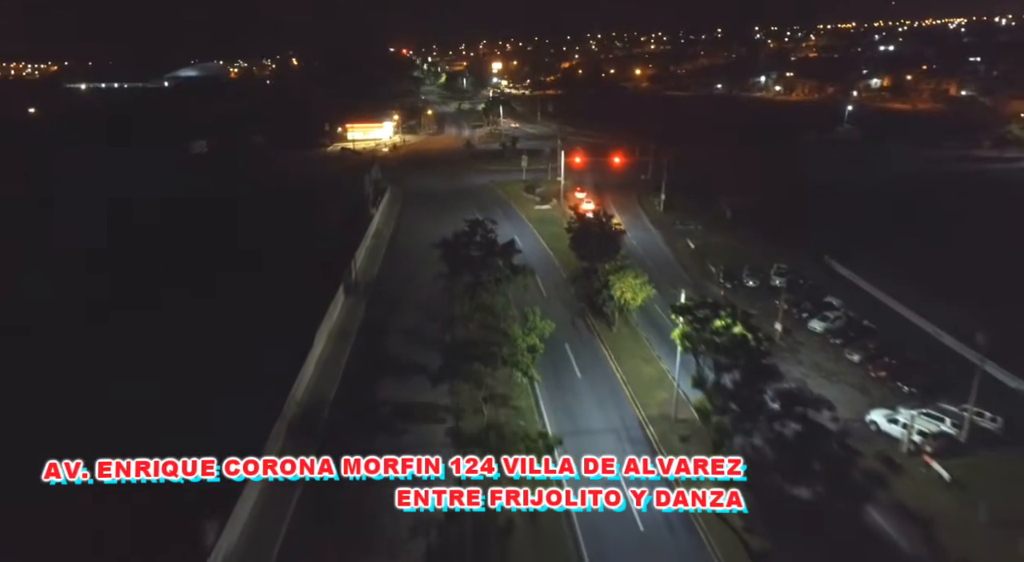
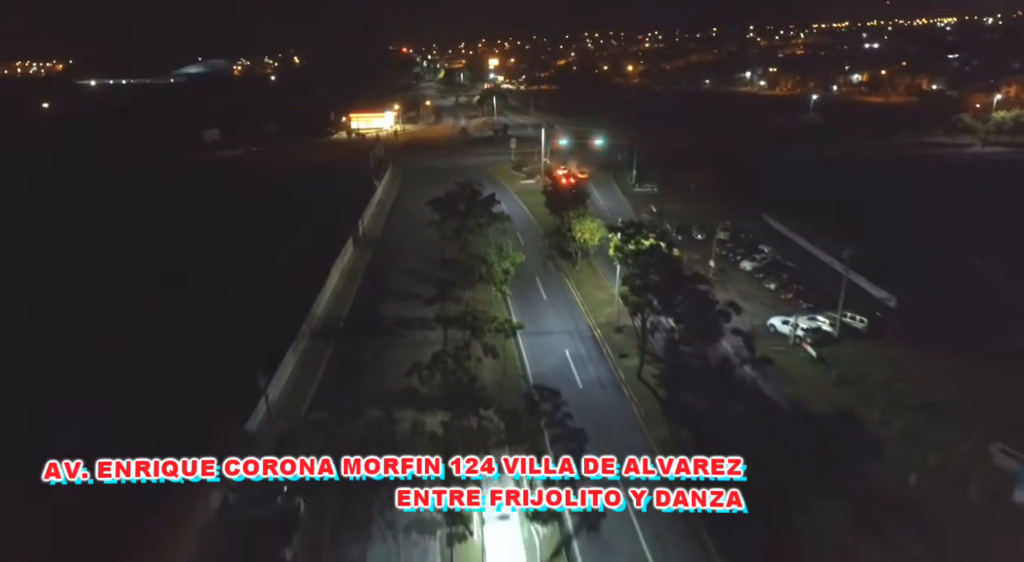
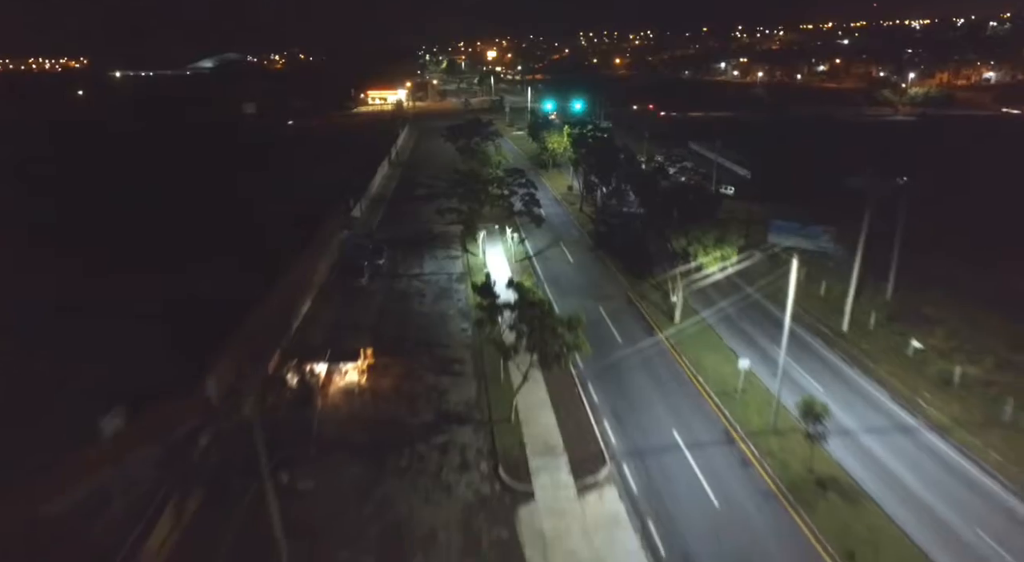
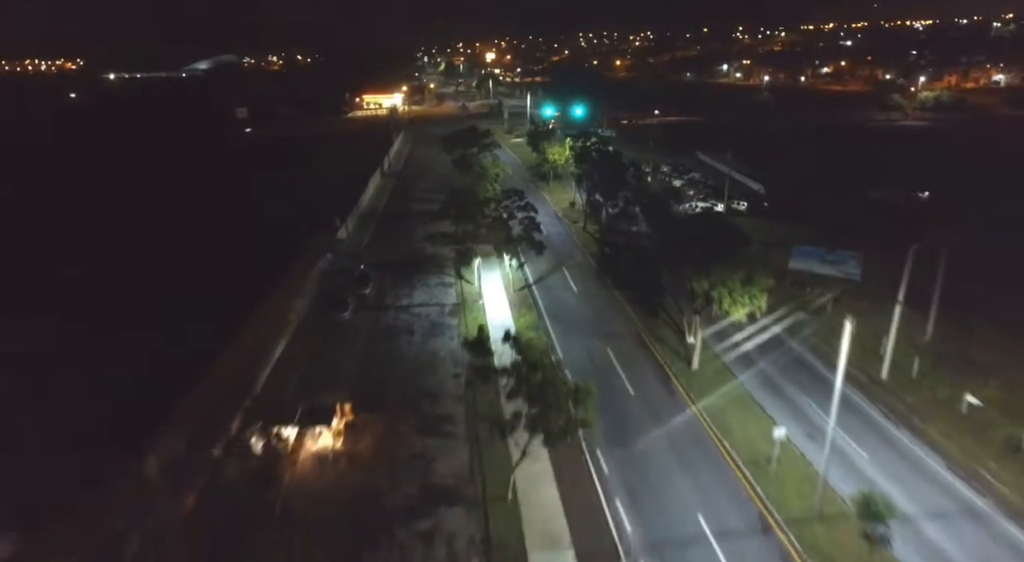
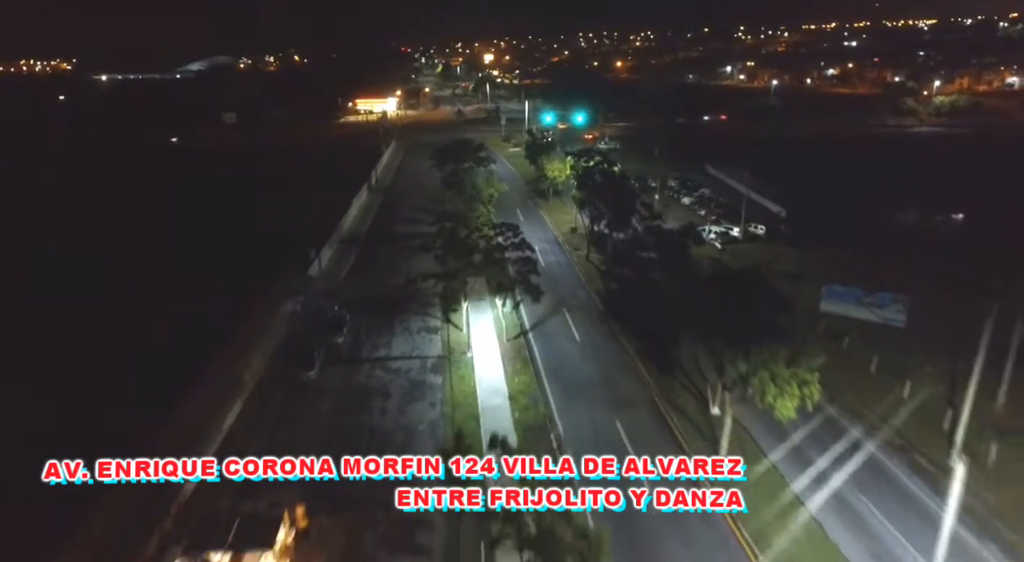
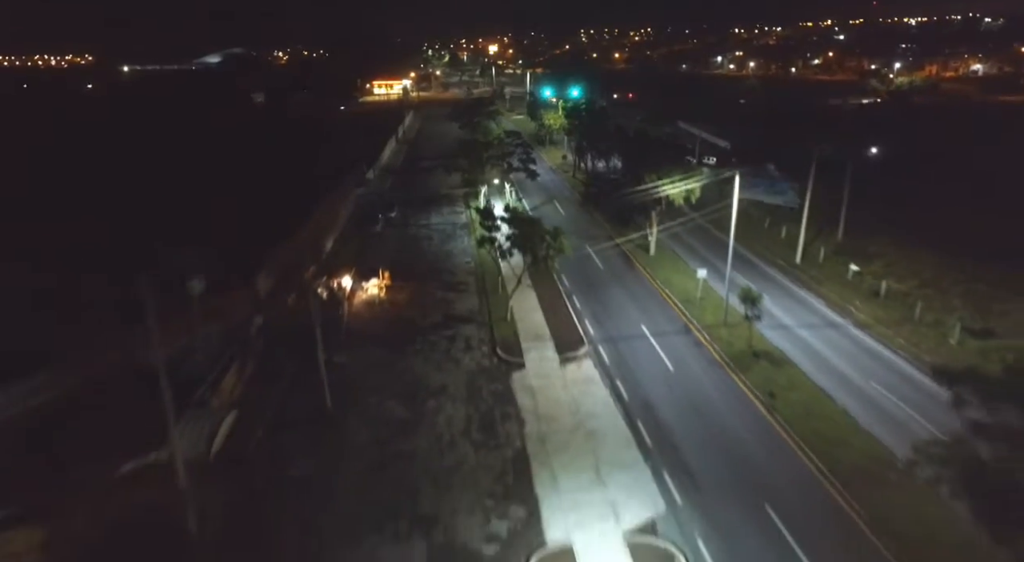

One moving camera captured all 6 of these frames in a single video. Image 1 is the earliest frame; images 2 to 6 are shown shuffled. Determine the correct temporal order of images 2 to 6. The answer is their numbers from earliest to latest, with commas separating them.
2, 5, 4, 3, 6
